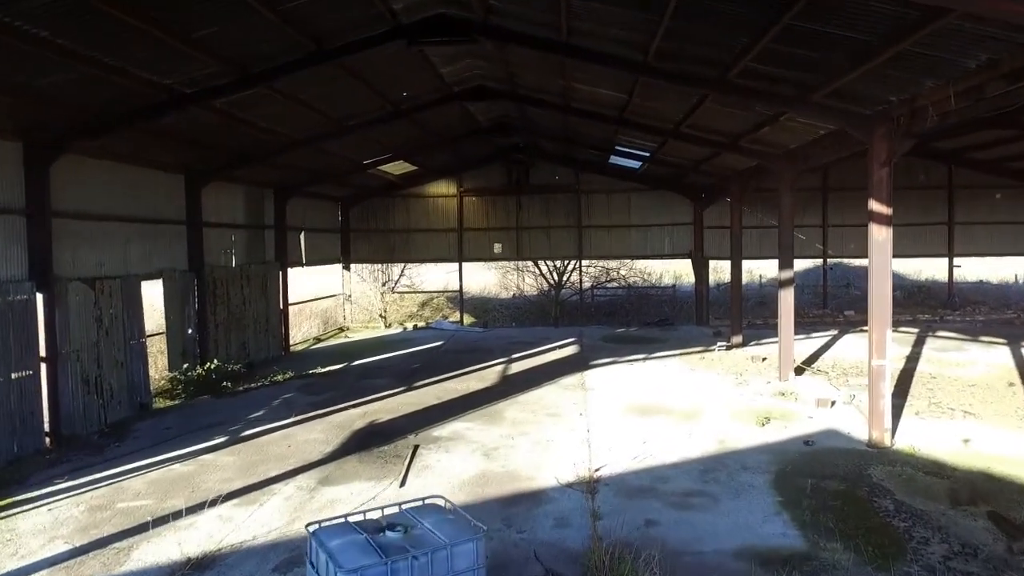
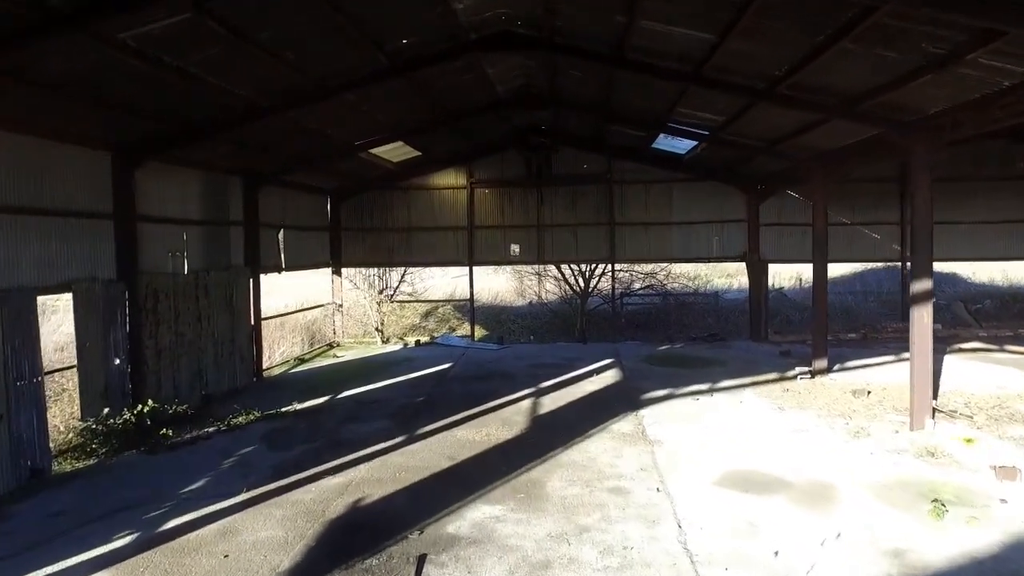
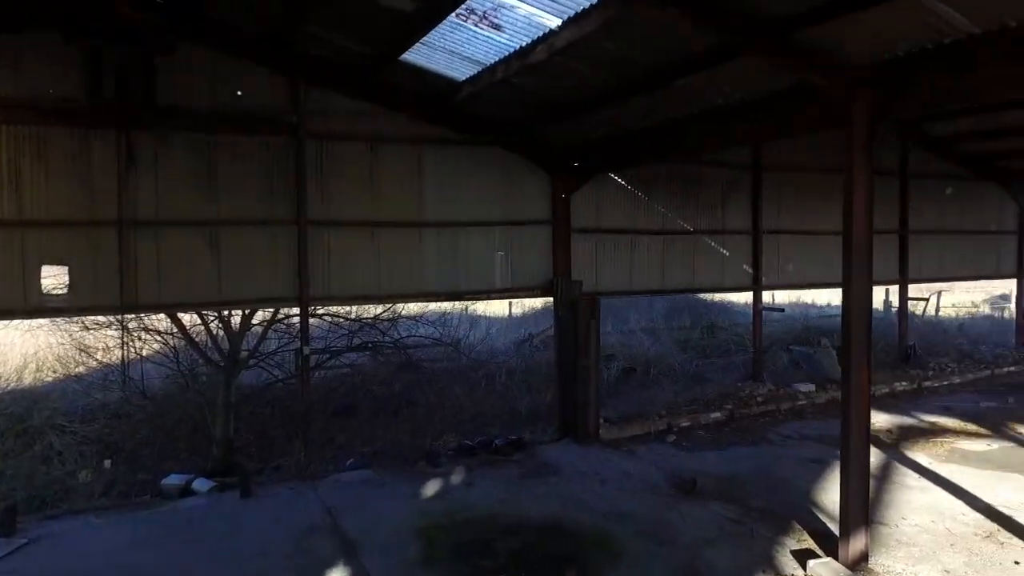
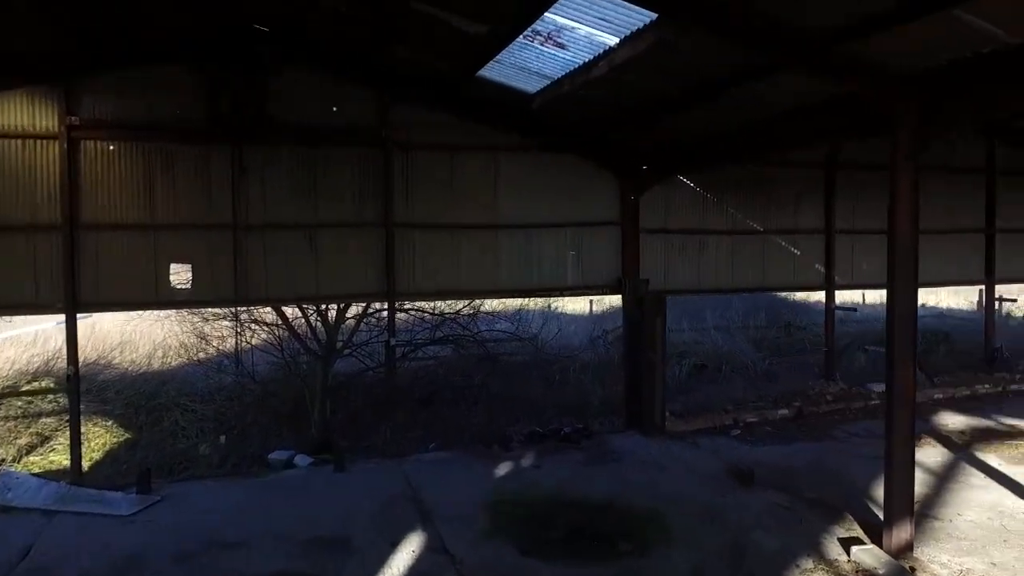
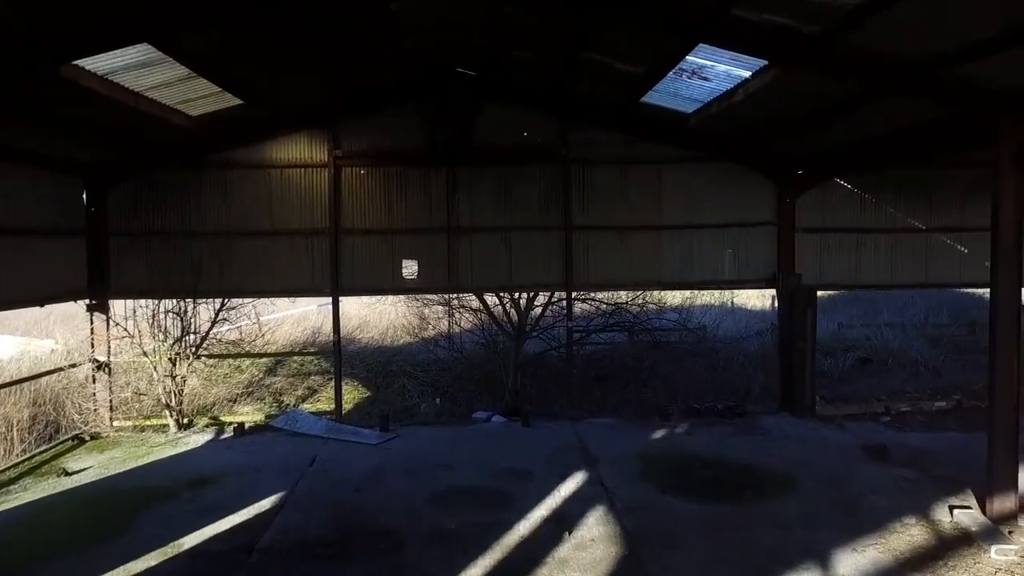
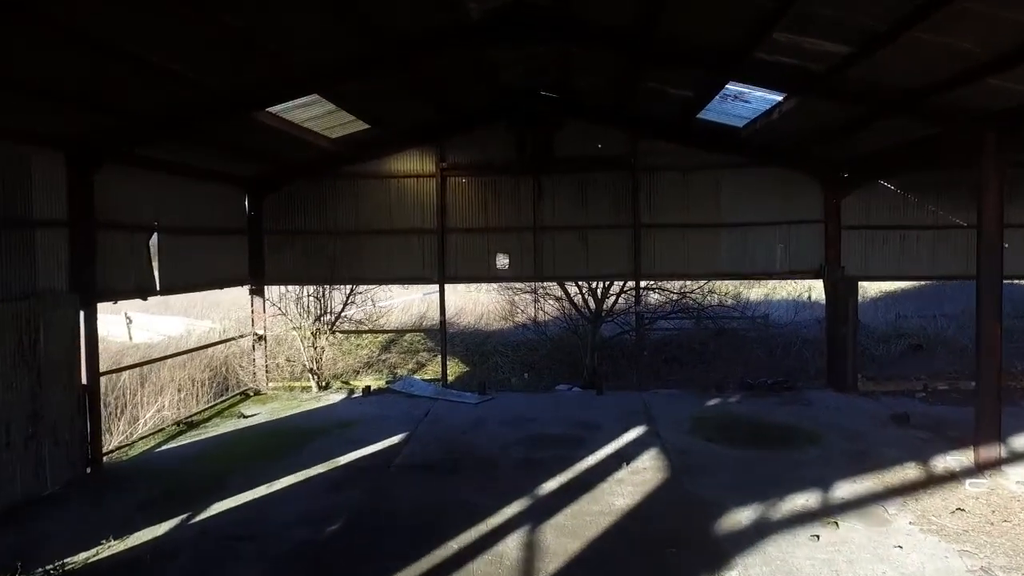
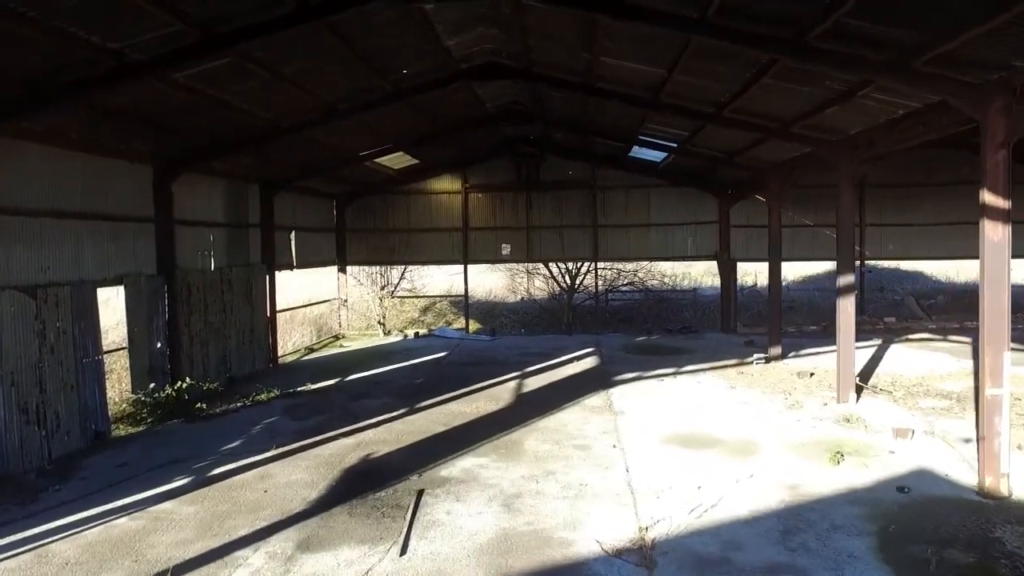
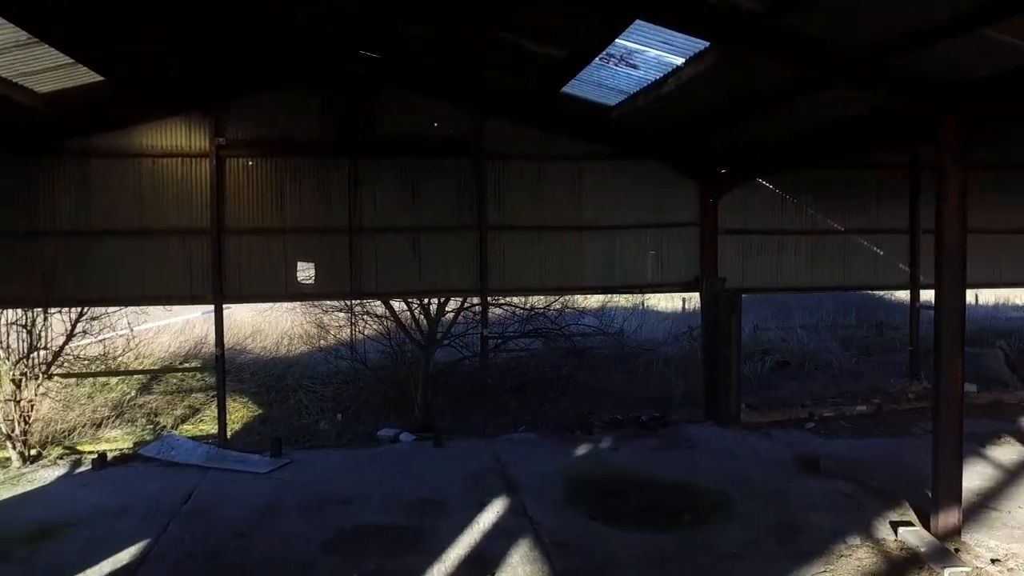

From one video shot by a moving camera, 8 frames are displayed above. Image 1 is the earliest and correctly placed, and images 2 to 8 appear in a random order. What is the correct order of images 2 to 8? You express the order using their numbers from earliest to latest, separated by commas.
7, 2, 6, 5, 8, 4, 3
